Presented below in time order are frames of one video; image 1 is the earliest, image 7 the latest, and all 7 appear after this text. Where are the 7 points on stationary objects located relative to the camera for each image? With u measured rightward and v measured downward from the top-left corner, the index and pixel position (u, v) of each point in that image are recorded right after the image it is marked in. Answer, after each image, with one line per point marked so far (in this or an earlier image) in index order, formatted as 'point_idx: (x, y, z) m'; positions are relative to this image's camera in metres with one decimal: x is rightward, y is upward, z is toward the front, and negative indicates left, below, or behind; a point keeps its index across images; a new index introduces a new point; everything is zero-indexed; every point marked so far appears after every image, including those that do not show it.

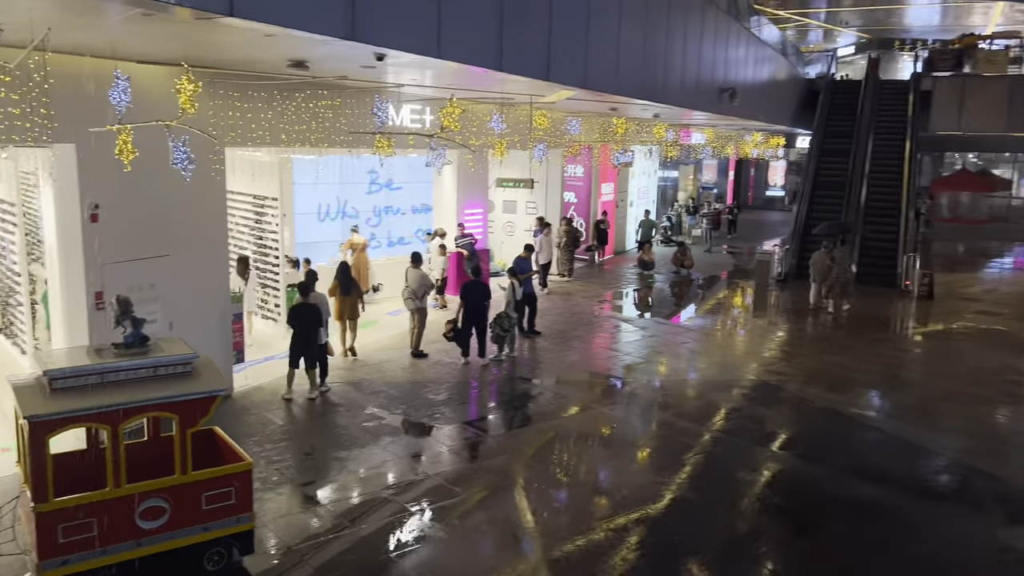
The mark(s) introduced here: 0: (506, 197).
0: (-0.1, +1.8, +16.4) m
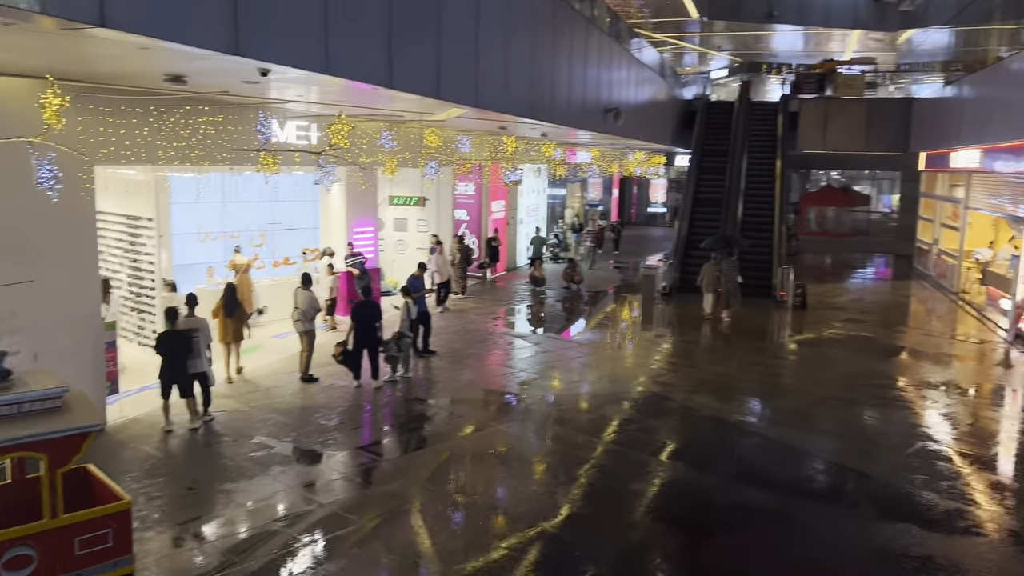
0: (-2.3, +1.5, +16.3) m
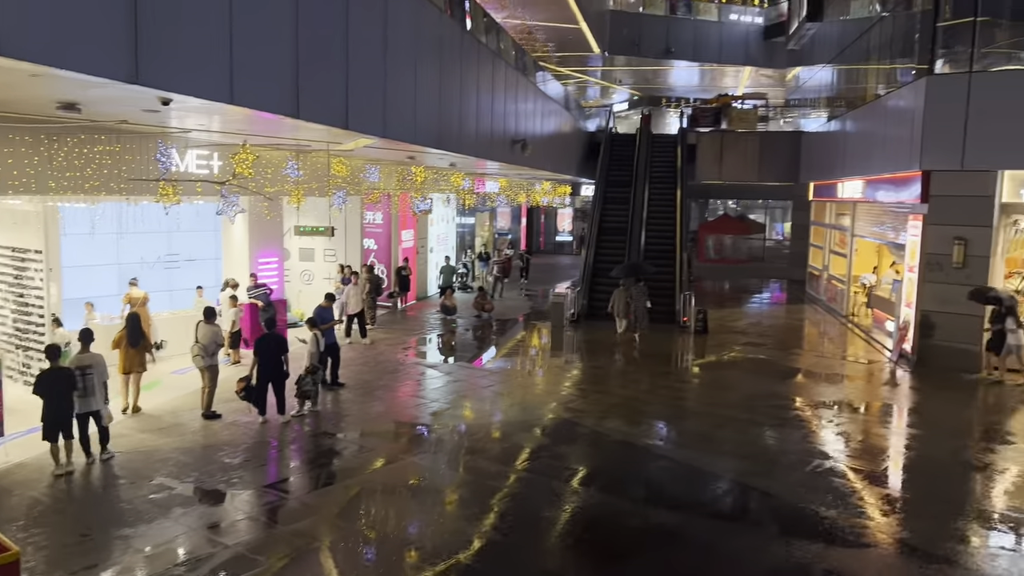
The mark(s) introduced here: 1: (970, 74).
0: (-4.1, +0.8, +16.0) m
1: (+6.9, +3.2, +12.3) m
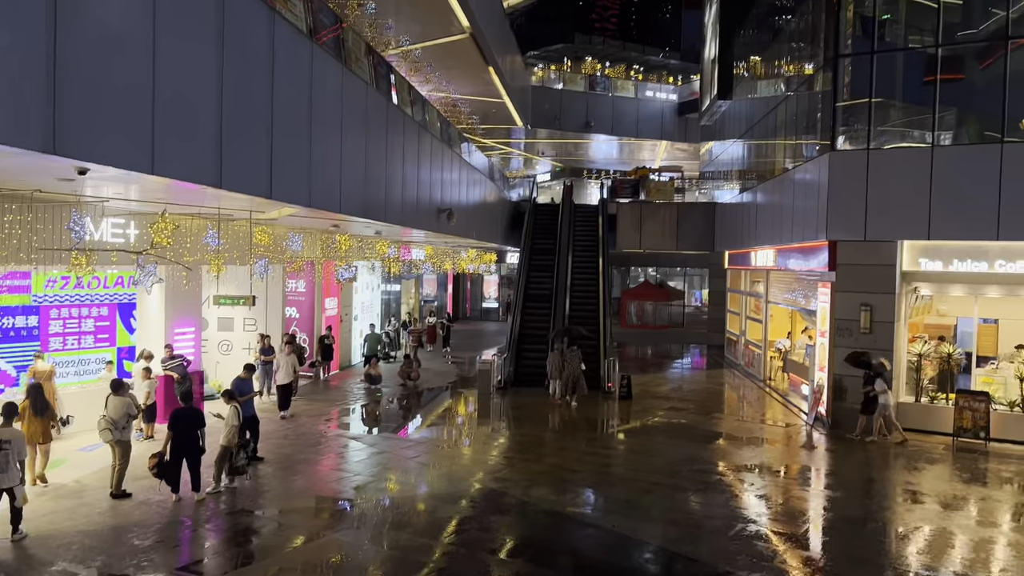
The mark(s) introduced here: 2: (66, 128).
0: (-5.5, -0.5, +15.6) m
1: (+5.7, +2.2, +13.1) m
2: (-2.6, +0.9, +4.7) m
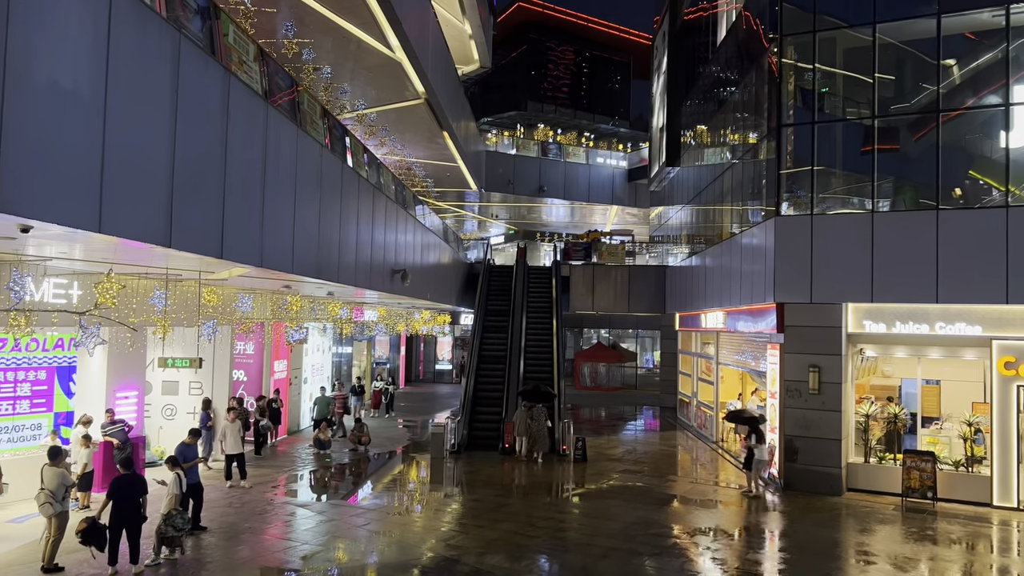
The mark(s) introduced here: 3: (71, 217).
0: (-6.4, -1.6, +15.1) m
1: (+5.0, +1.2, +13.6) m
2: (-2.8, +0.6, +4.6) m
3: (-2.7, +0.4, +5.0) m
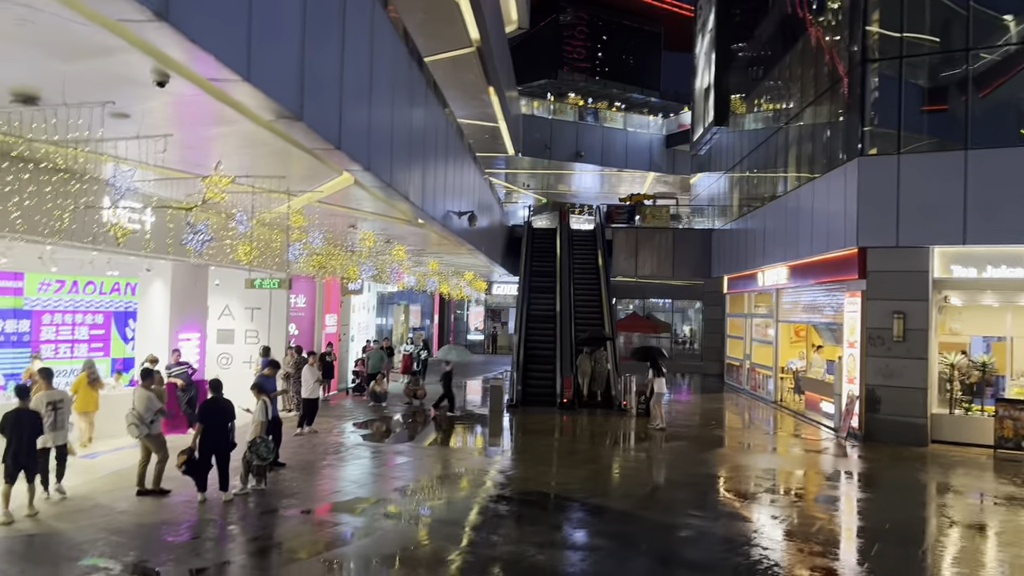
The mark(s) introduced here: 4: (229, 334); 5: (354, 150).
0: (-5.3, -0.7, +14.8) m
1: (+6.1, +2.1, +13.0) m
2: (-1.8, +1.3, +4.1) m
3: (-1.7, +1.2, +4.6) m
4: (-5.1, -0.8, +14.8) m
5: (-1.4, +1.1, +6.9) m
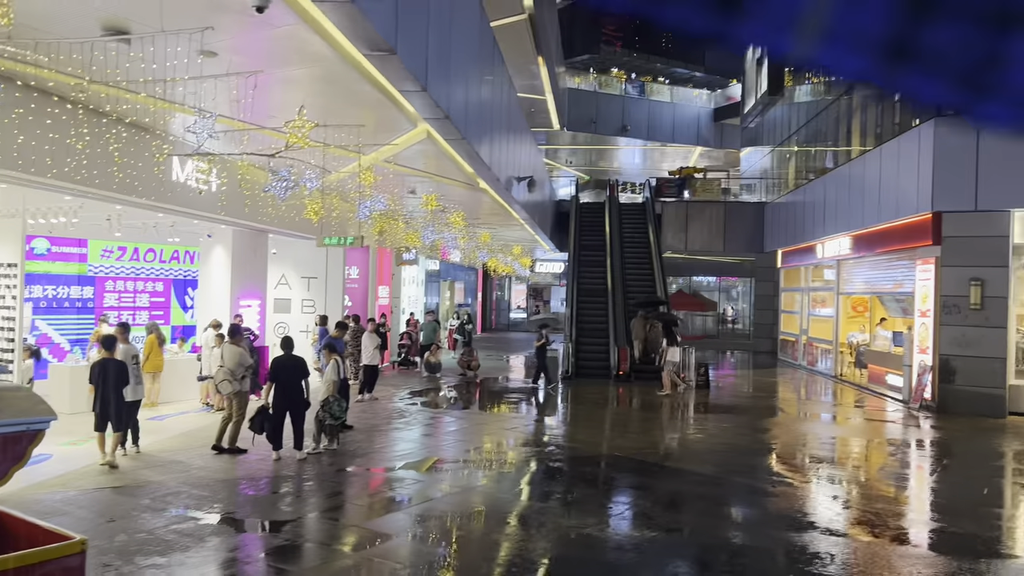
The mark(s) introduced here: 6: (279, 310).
0: (-4.2, -0.1, +14.8) m
1: (+7.0, +2.6, +12.4) m
2: (-1.3, +1.7, +4.0) m
3: (-1.2, +1.5, +4.4) m
4: (-4.1, -0.3, +14.8) m
5: (-0.7, +1.5, +6.7) m
6: (-4.2, -0.4, +14.8) m
